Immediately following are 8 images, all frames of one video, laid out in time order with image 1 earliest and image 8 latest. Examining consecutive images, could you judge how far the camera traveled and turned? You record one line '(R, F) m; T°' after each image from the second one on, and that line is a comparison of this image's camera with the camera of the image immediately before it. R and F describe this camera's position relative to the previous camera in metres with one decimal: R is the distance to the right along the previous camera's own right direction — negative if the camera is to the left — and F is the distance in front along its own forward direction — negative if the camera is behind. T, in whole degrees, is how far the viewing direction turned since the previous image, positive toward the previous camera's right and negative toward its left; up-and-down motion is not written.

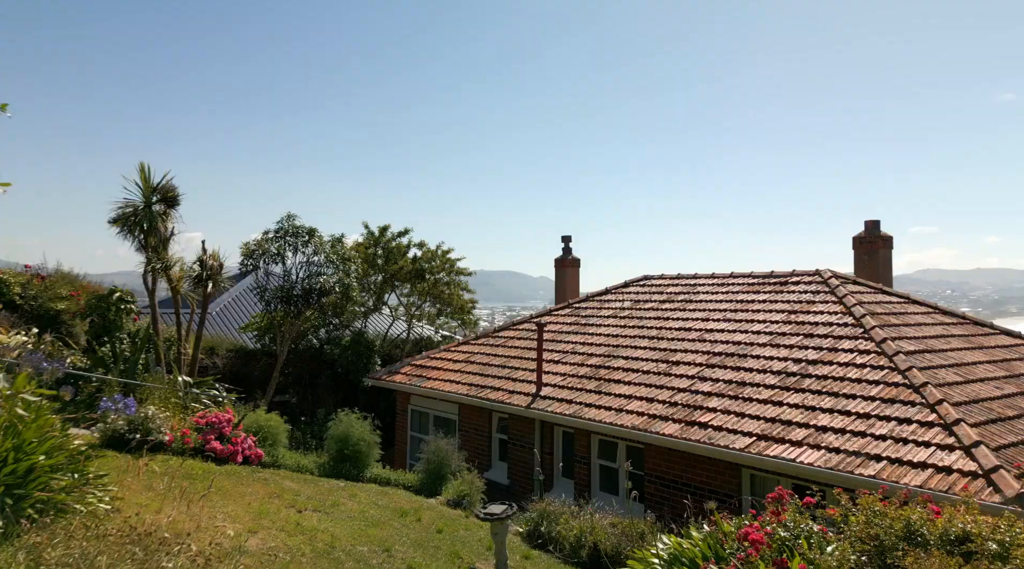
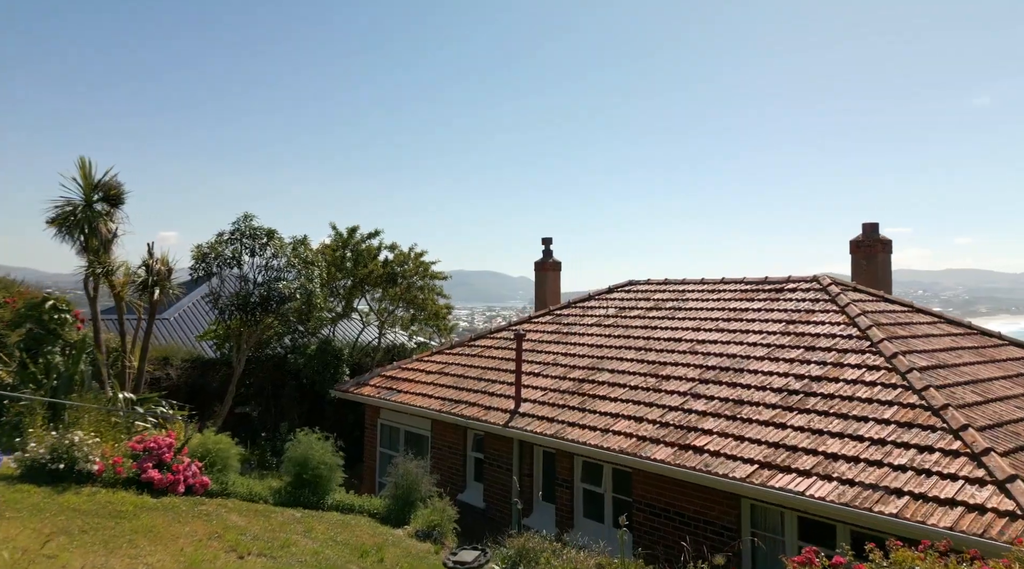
(0.0, +1.1) m; +1°
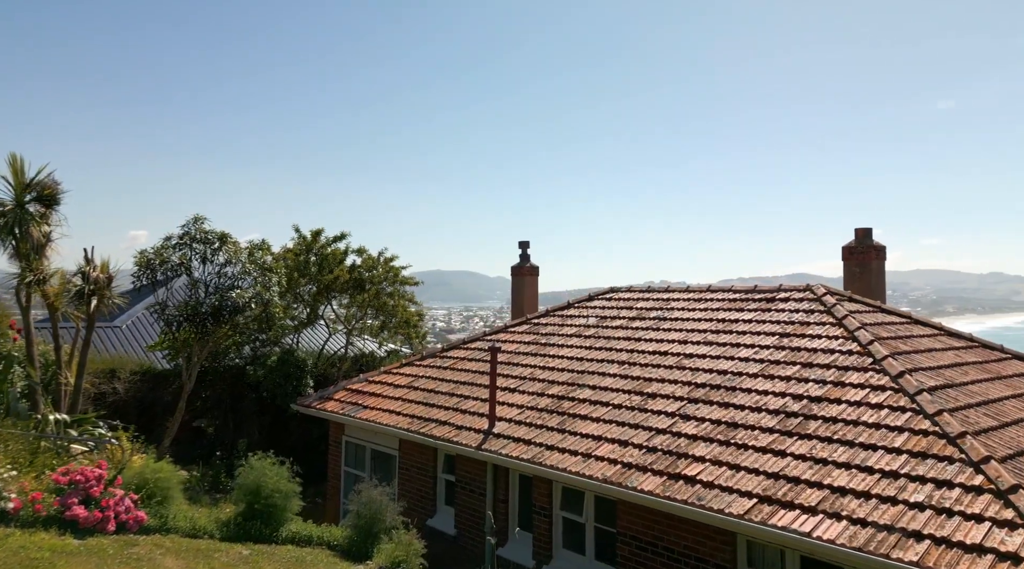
(0.0, +1.0) m; +2°
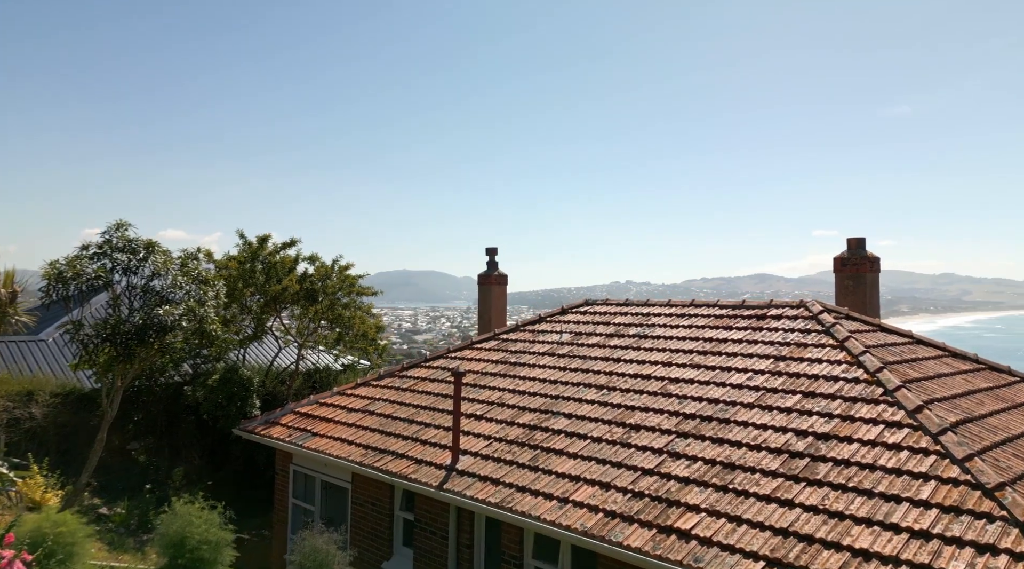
(0.0, +1.3) m; +2°
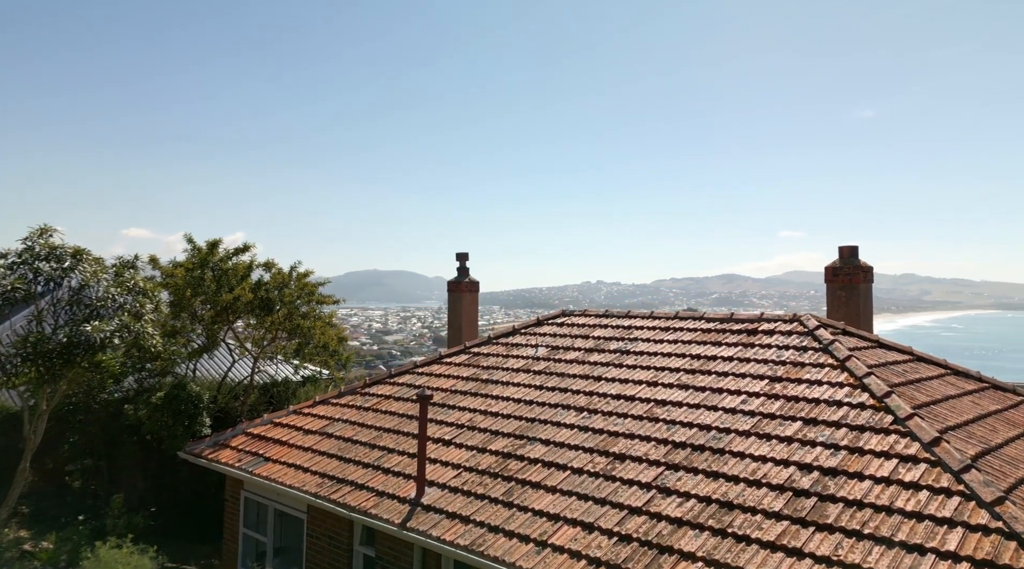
(0.0, +1.0) m; +2°
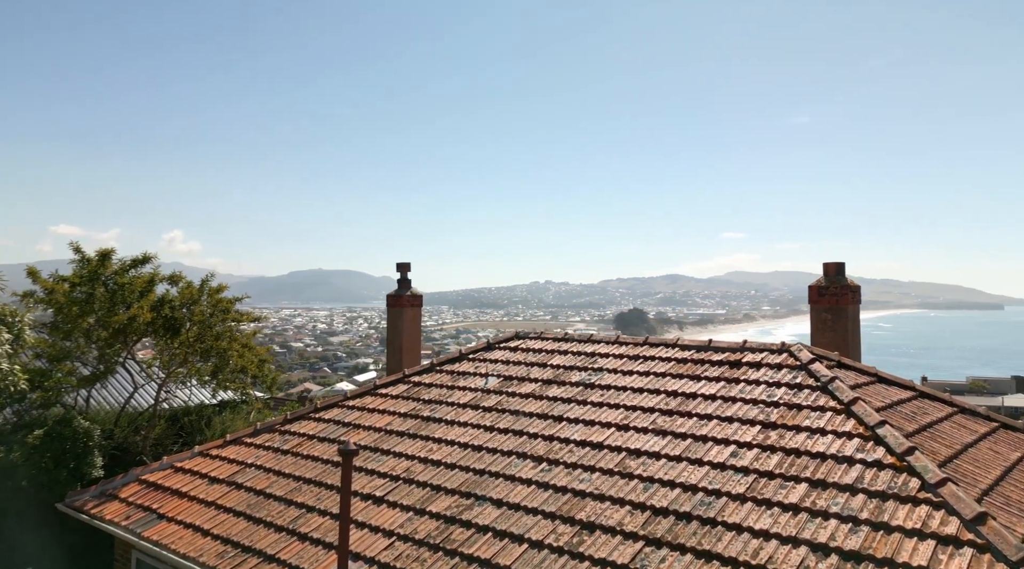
(0.0, +1.7) m; +3°
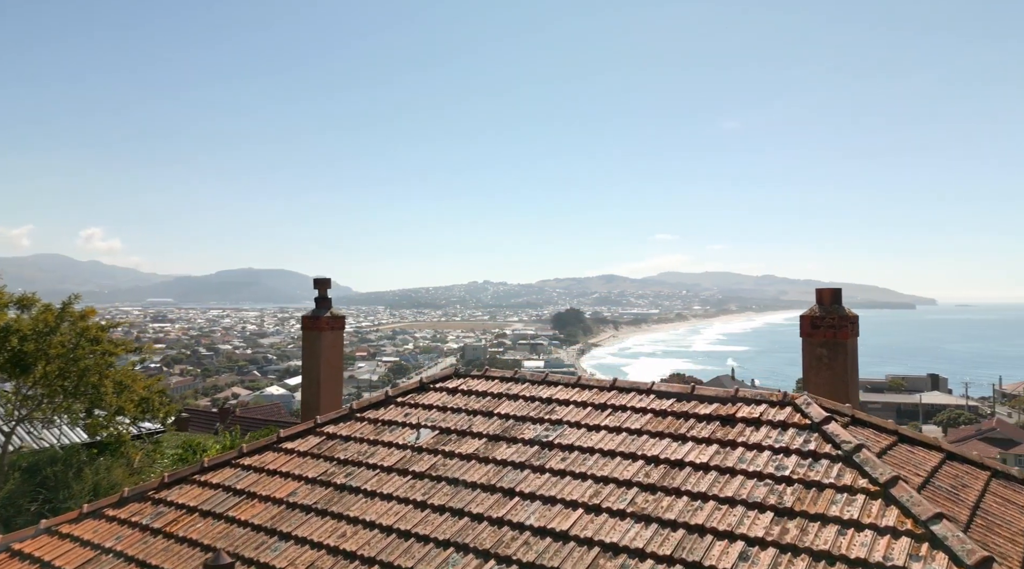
(0.0, +2.1) m; +4°
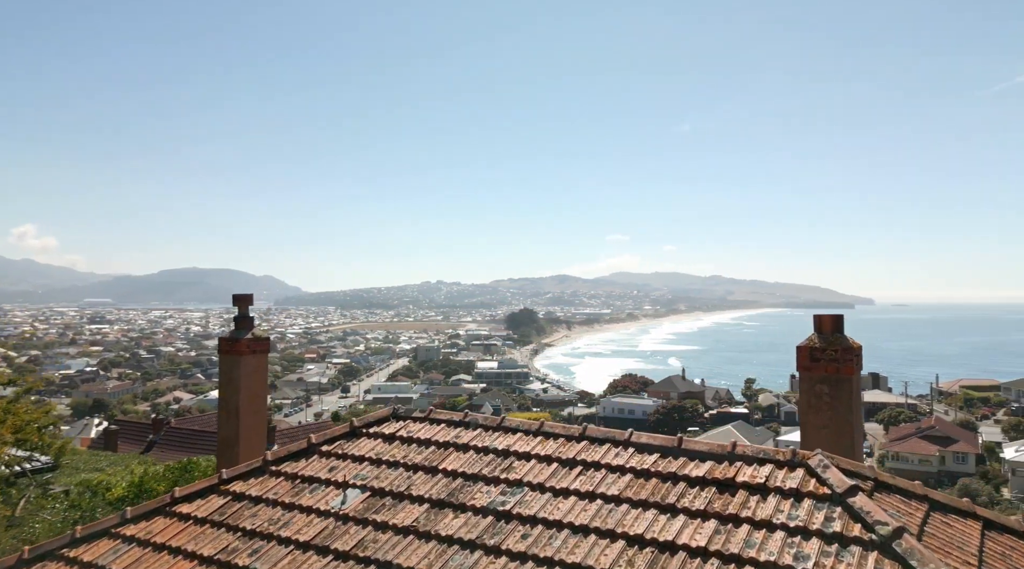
(0.0, +1.6) m; +3°
